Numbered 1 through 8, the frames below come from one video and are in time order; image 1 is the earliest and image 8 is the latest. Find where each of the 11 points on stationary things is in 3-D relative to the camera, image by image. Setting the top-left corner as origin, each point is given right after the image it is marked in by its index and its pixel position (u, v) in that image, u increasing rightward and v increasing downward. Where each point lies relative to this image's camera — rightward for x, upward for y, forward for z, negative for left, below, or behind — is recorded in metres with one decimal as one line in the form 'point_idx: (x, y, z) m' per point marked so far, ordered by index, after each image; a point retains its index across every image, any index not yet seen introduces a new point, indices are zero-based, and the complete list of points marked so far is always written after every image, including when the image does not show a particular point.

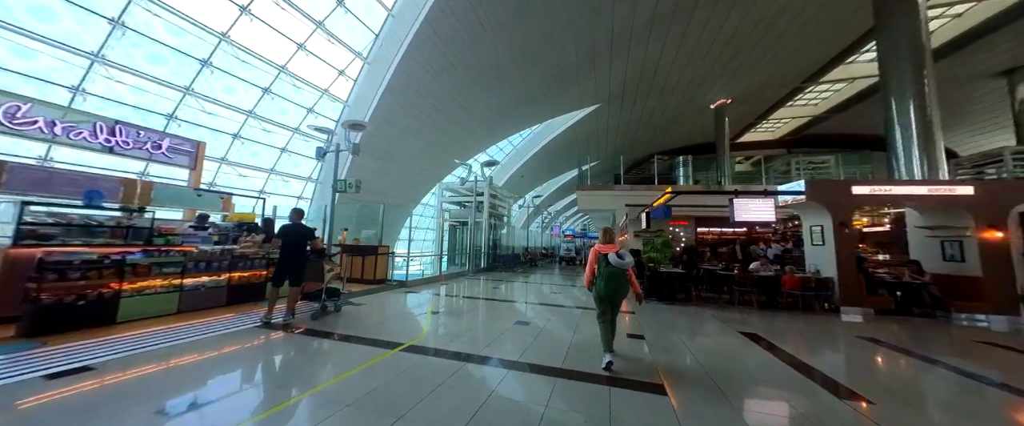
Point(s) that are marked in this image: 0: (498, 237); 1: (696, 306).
0: (-0.7, -1.3, +14.7) m
1: (+3.7, -1.9, +5.4) m
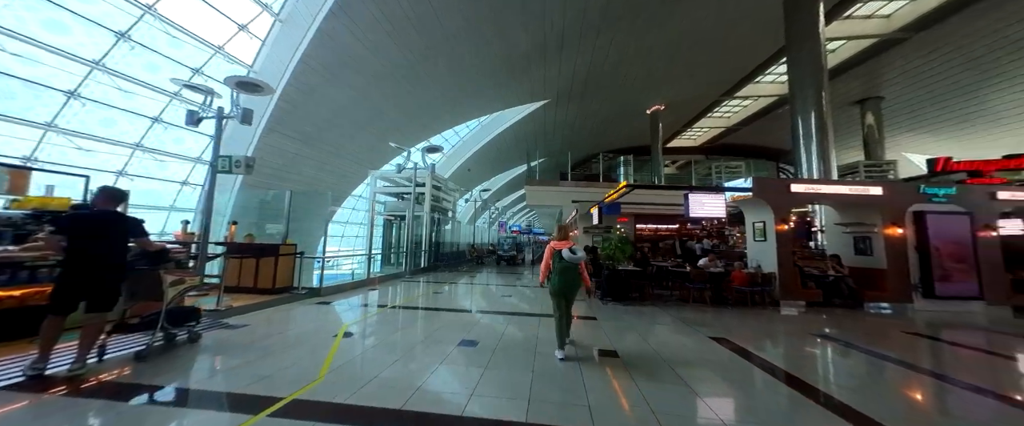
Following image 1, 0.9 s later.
0: (-3.4, -1.0, +13.5) m
1: (+2.7, -1.8, +5.2) m
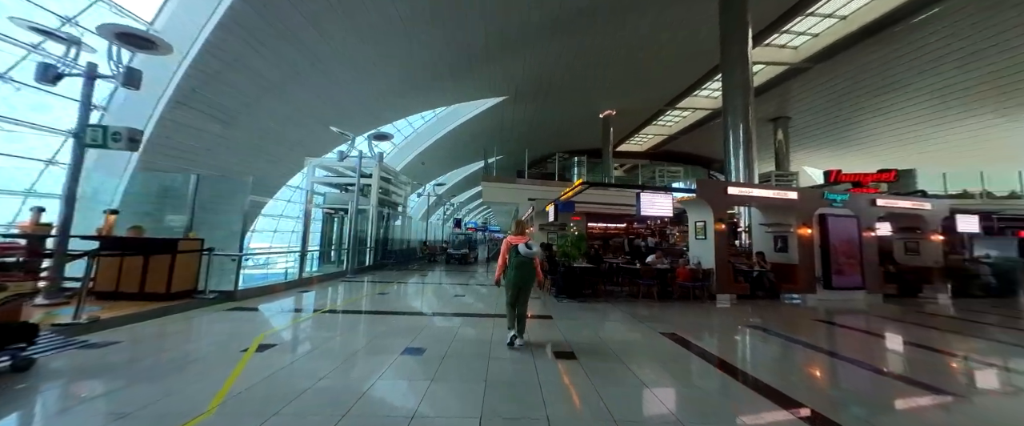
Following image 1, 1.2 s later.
0: (-5.5, -0.8, +12.5) m
1: (+1.8, -1.7, +5.4) m
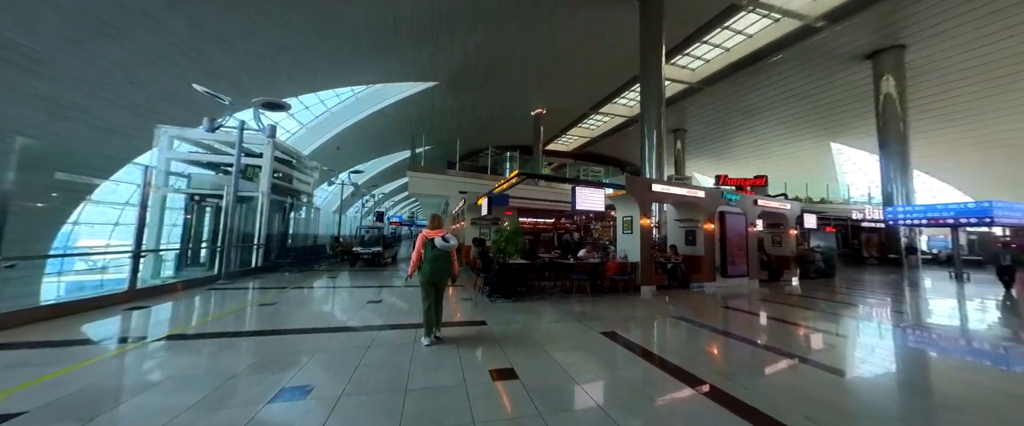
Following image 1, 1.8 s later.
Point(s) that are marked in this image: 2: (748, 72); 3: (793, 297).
0: (-8.3, -0.4, +10.4) m
1: (+0.5, -1.6, +5.2) m
2: (+13.2, +7.9, +15.6) m
3: (+7.2, -2.2, +7.1) m
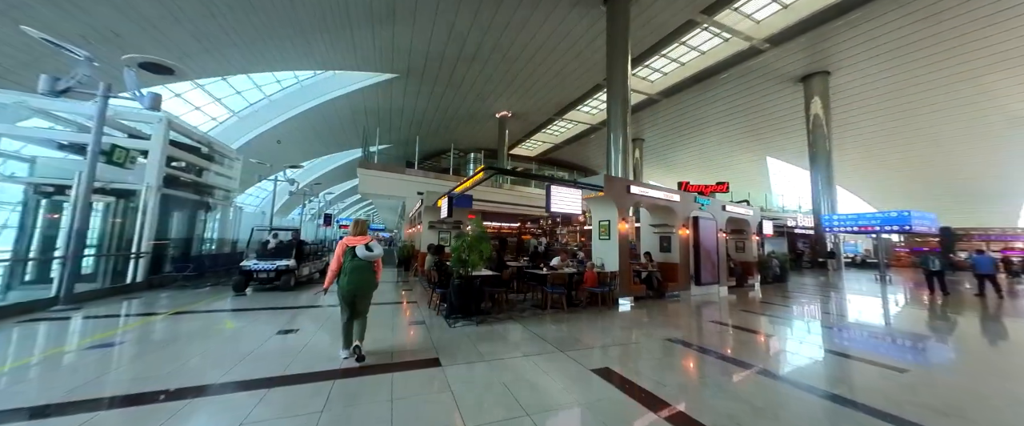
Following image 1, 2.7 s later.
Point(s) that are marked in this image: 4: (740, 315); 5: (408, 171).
0: (-9.4, -0.4, +8.6) m
1: (-0.1, -1.7, +4.5) m
2: (+11.3, +7.5, +16.6) m
3: (+6.3, -2.3, +7.2) m
4: (+5.1, -2.2, +6.1) m
5: (-4.5, +1.9, +12.3) m
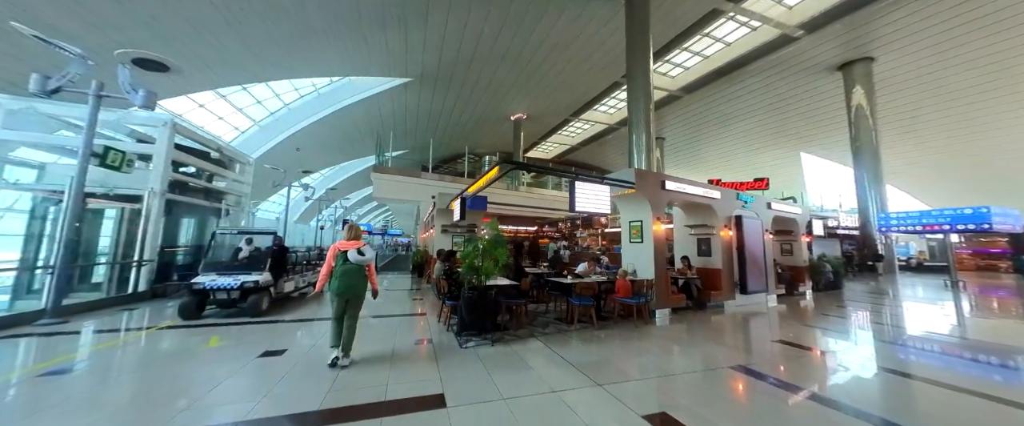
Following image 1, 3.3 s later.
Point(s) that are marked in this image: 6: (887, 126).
0: (-8.9, -0.6, +8.6) m
1: (+0.2, -1.7, +4.0) m
2: (+12.1, +7.4, +15.6) m
3: (+6.7, -2.3, +6.3) m
4: (+5.4, -2.2, +5.3) m
5: (-3.9, +1.7, +12.1) m
6: (+23.4, +5.4, +17.4) m
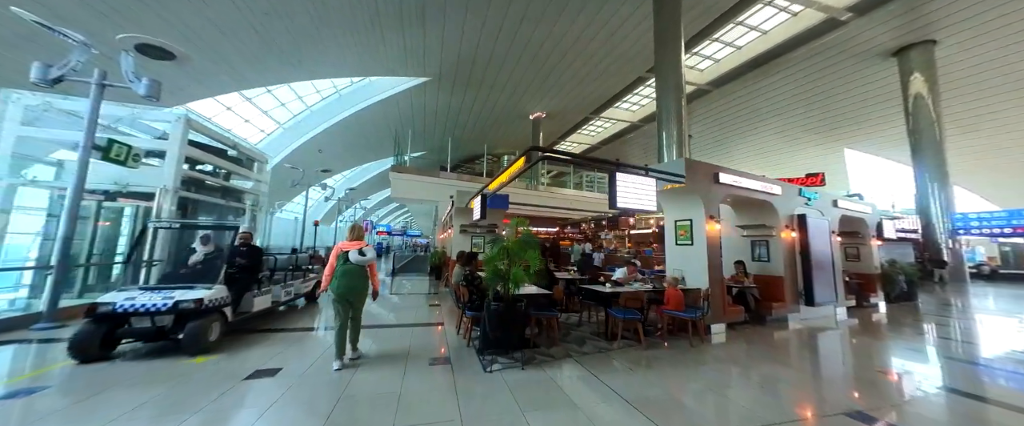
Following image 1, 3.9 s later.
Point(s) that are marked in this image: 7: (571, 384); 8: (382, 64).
0: (-8.2, -0.6, +8.7) m
1: (+0.6, -1.6, +3.5) m
2: (+13.2, +7.4, +14.4) m
3: (+7.2, -2.3, +5.5) m
4: (+5.9, -2.2, +4.5) m
5: (-3.0, +1.7, +11.9) m
6: (+24.5, +5.4, +15.5) m
7: (+0.5, -1.6, +2.6) m
8: (-4.5, +5.2, +9.6) m
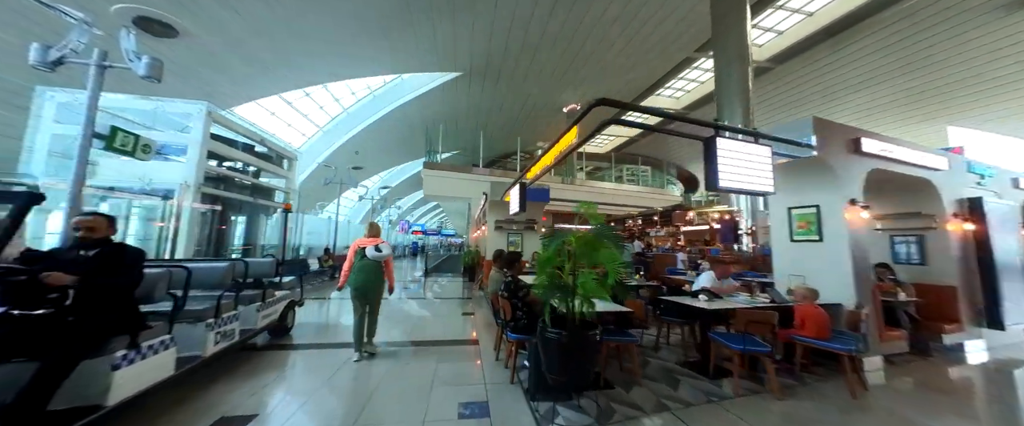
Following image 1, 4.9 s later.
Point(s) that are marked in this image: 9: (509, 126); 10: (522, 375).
0: (-7.1, -0.6, +8.8) m
1: (+1.1, -1.5, +2.7) m
2: (+14.7, +7.8, +12.1) m
3: (+7.9, -2.0, +3.9) m
4: (+6.5, -2.0, +3.0) m
5: (-1.6, +1.7, +11.4) m
6: (+26.1, +5.9, +11.9) m
7: (+0.9, -1.5, +1.8) m
8: (-3.4, +5.2, +9.3) m
9: (+0.1, +5.4, +16.7) m
10: (0.0, -1.6, +3.1) m
